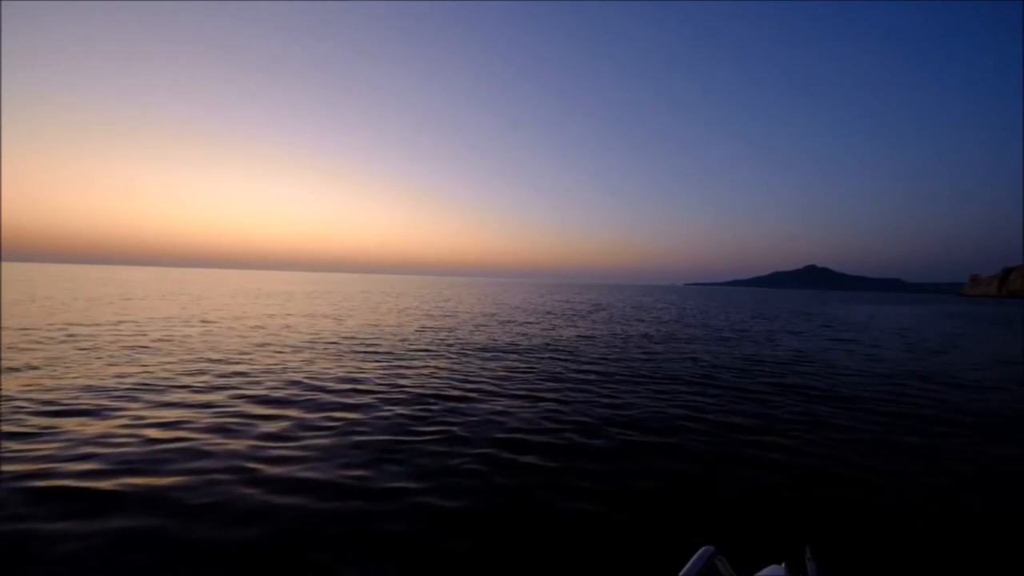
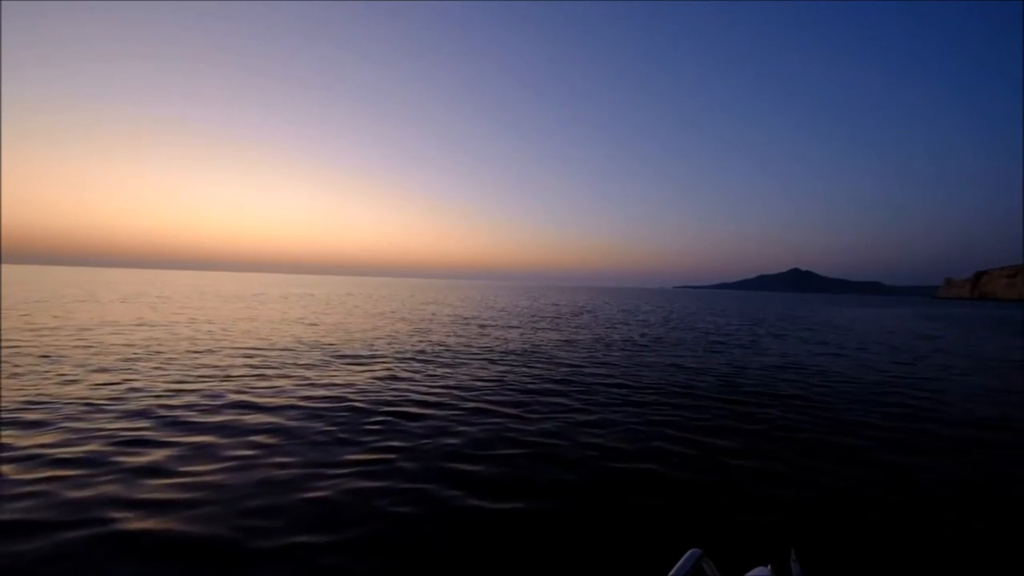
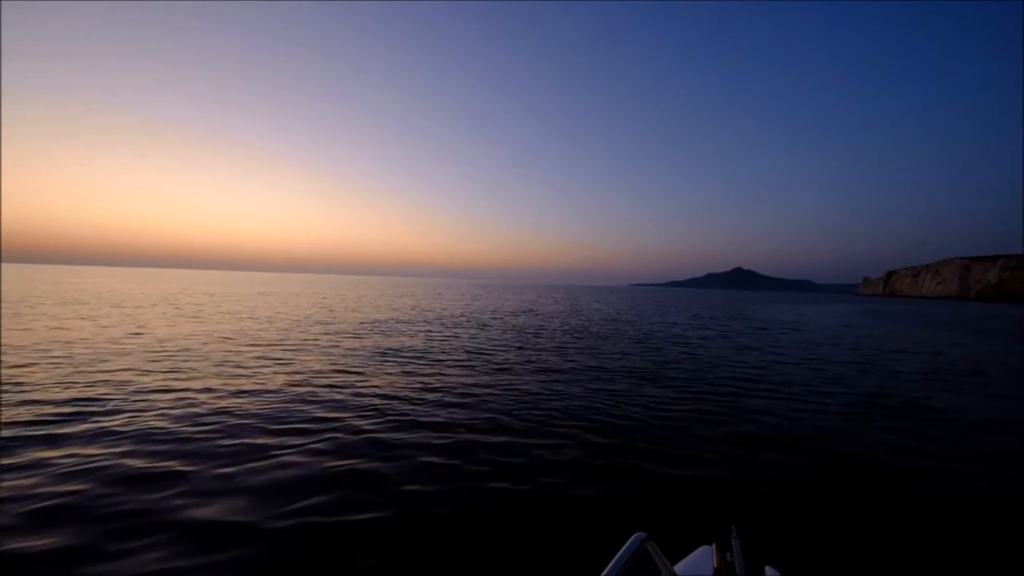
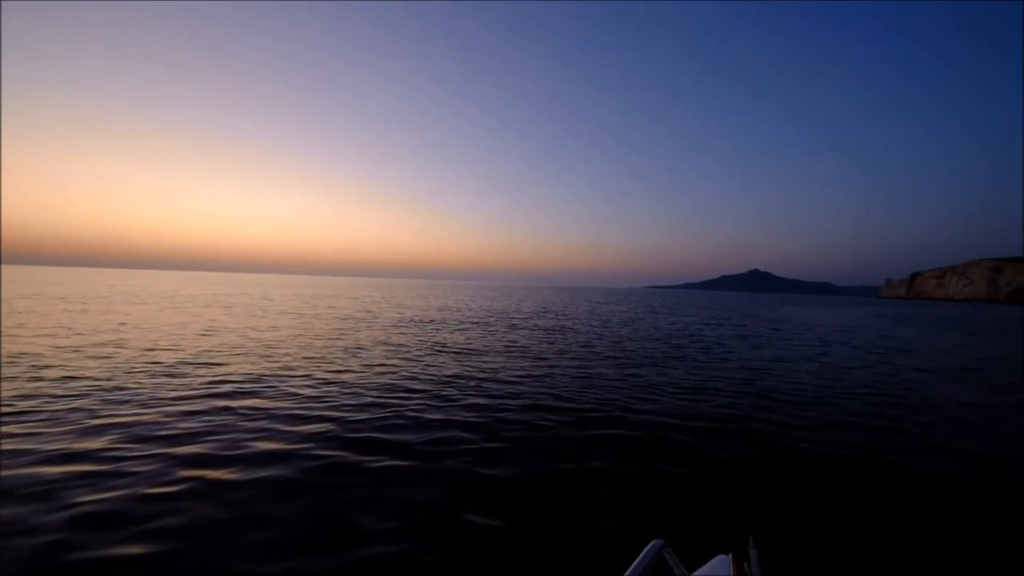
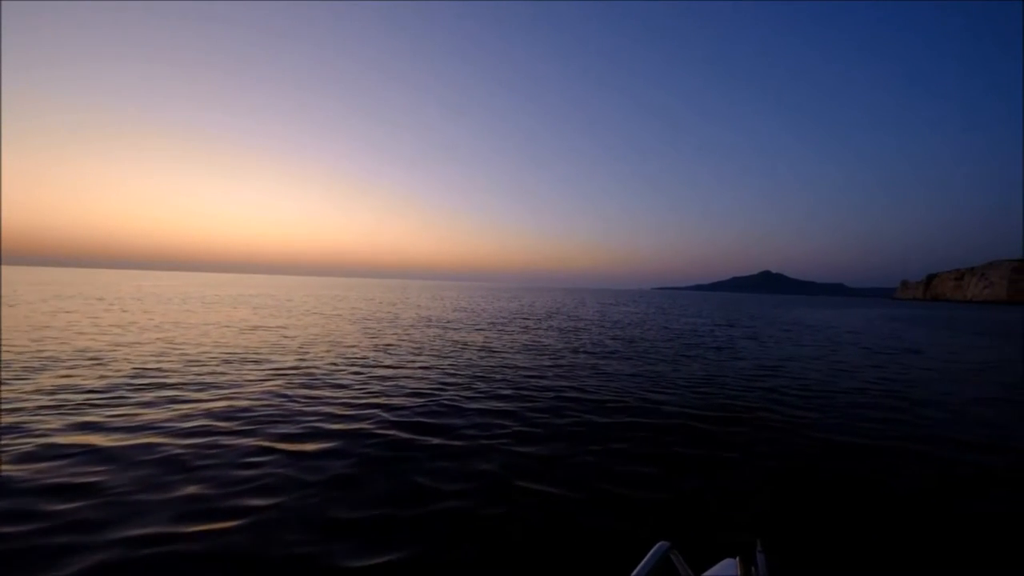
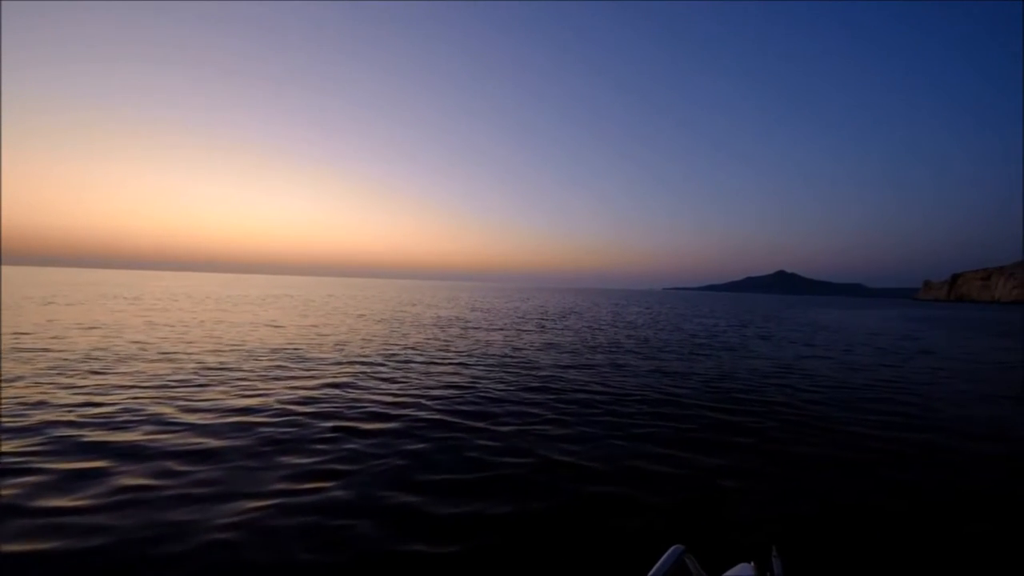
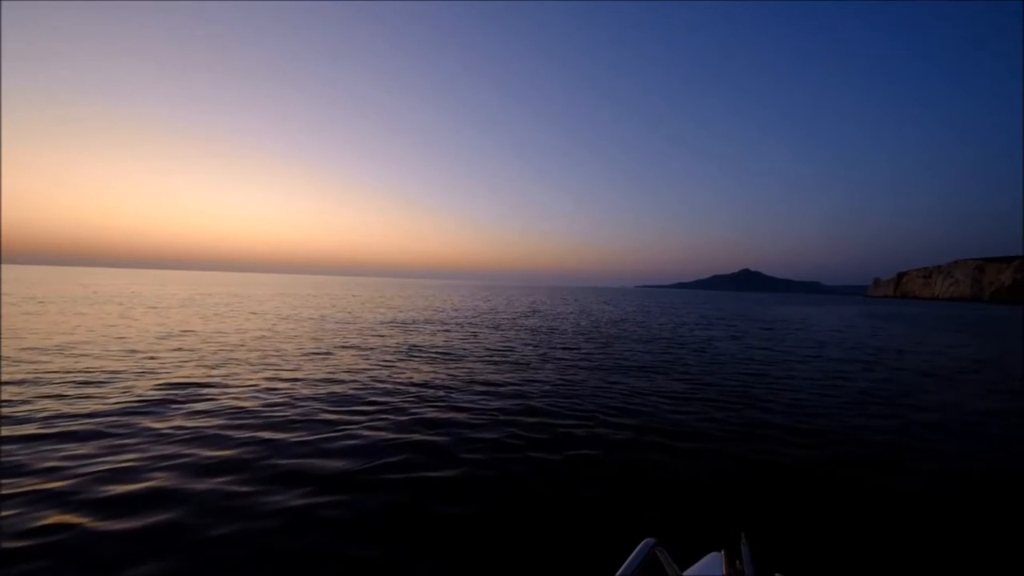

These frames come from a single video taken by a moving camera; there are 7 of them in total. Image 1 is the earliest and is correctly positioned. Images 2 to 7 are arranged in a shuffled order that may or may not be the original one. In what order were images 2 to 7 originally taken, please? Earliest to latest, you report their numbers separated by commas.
2, 6, 5, 4, 7, 3
